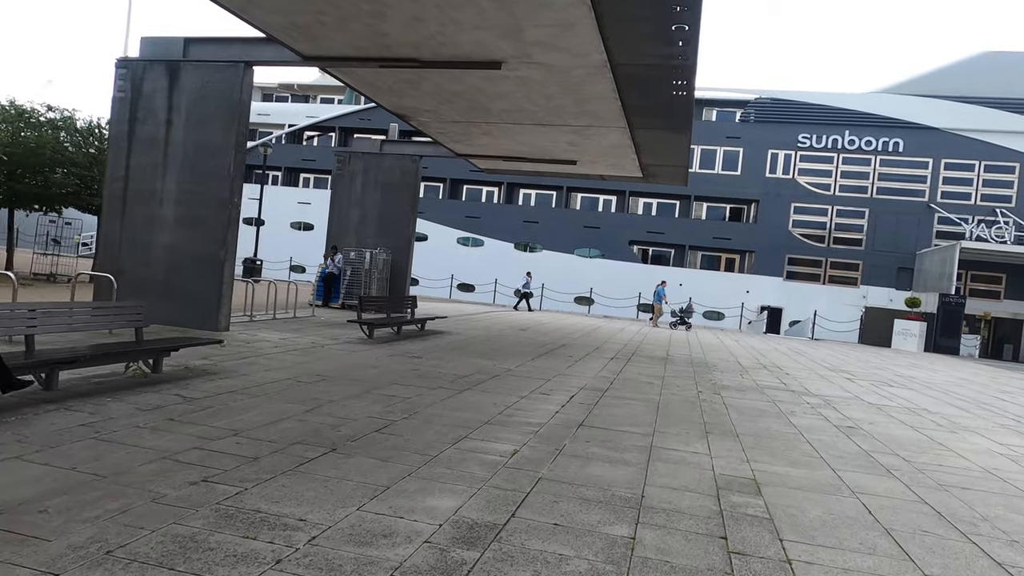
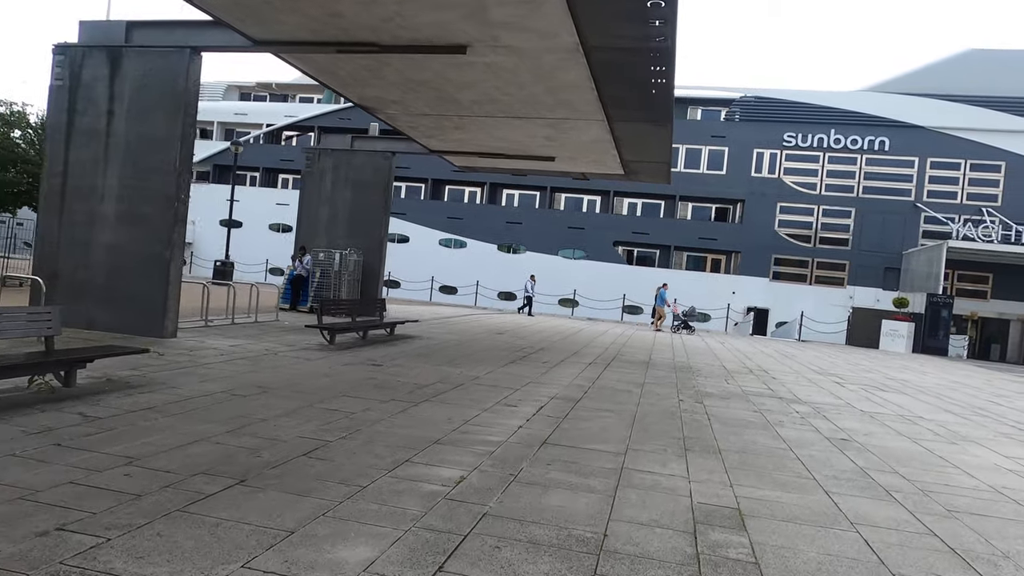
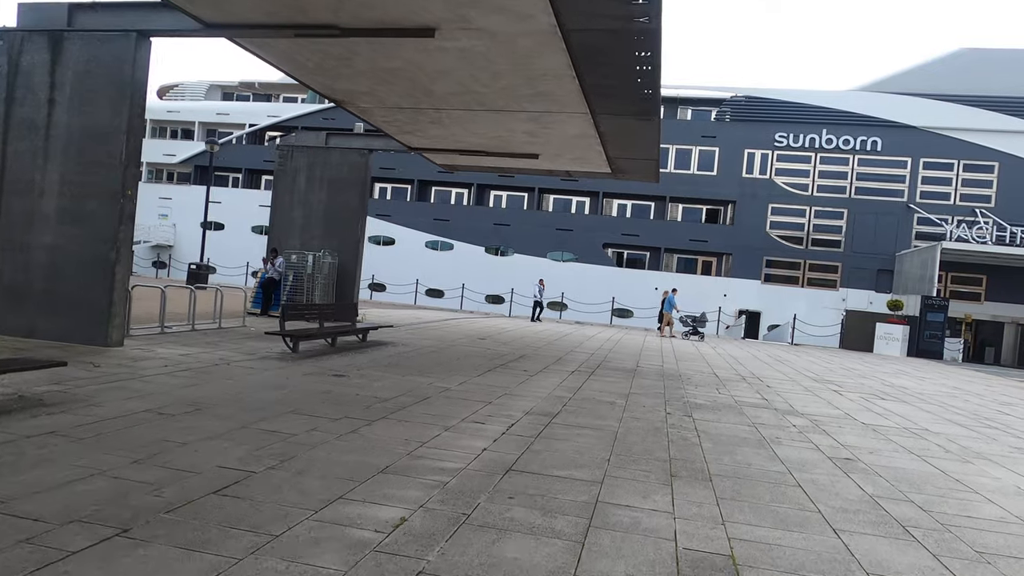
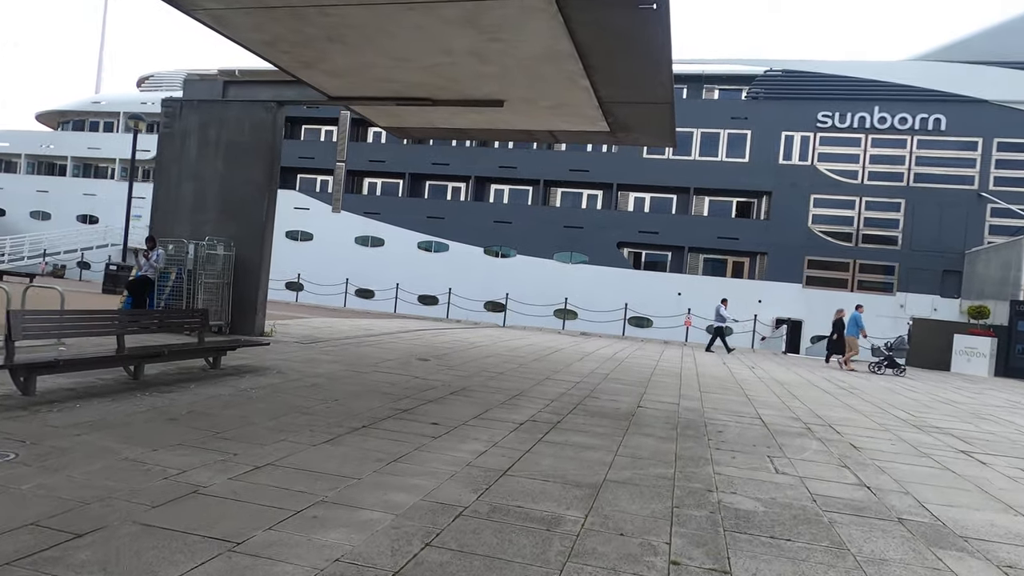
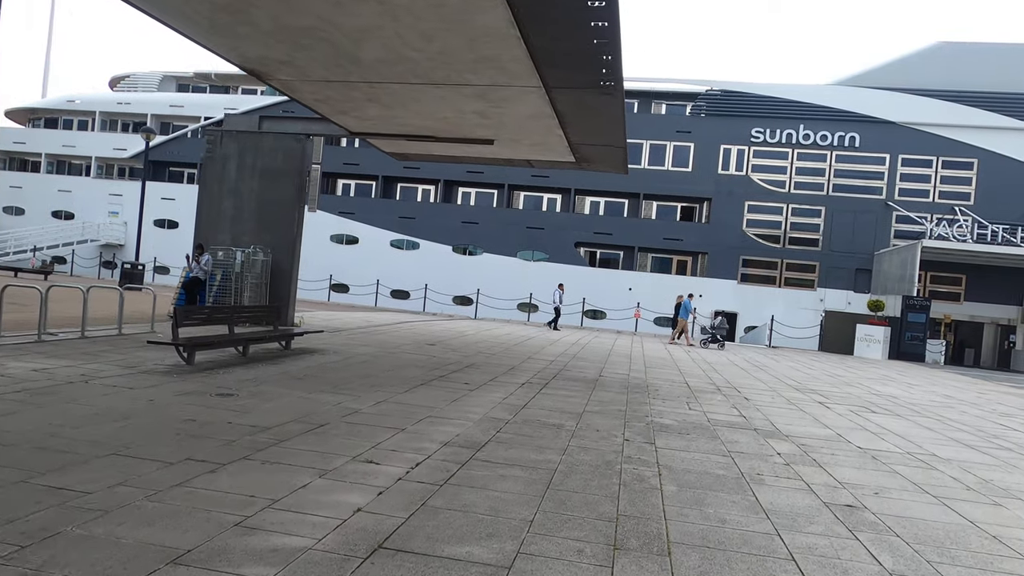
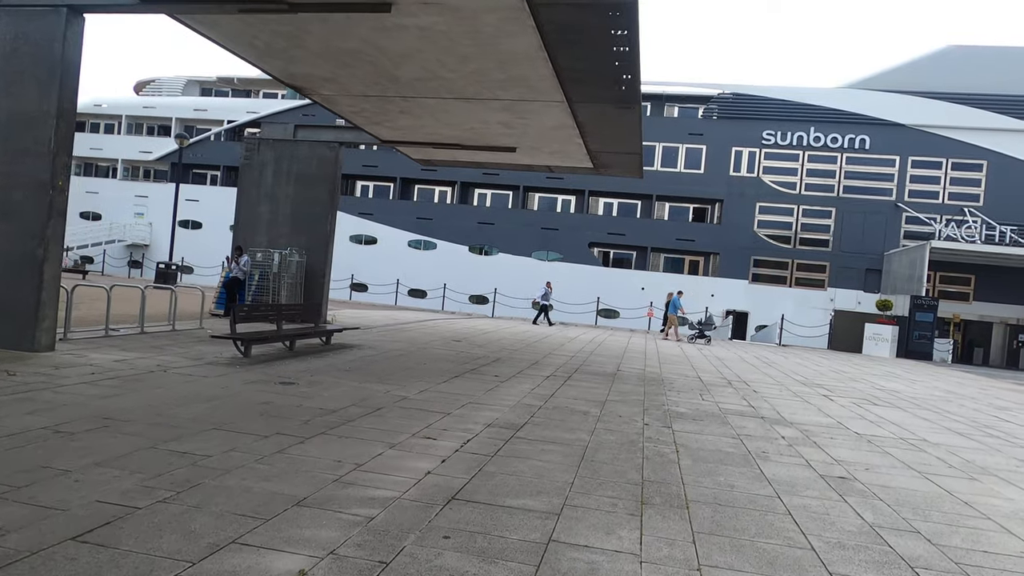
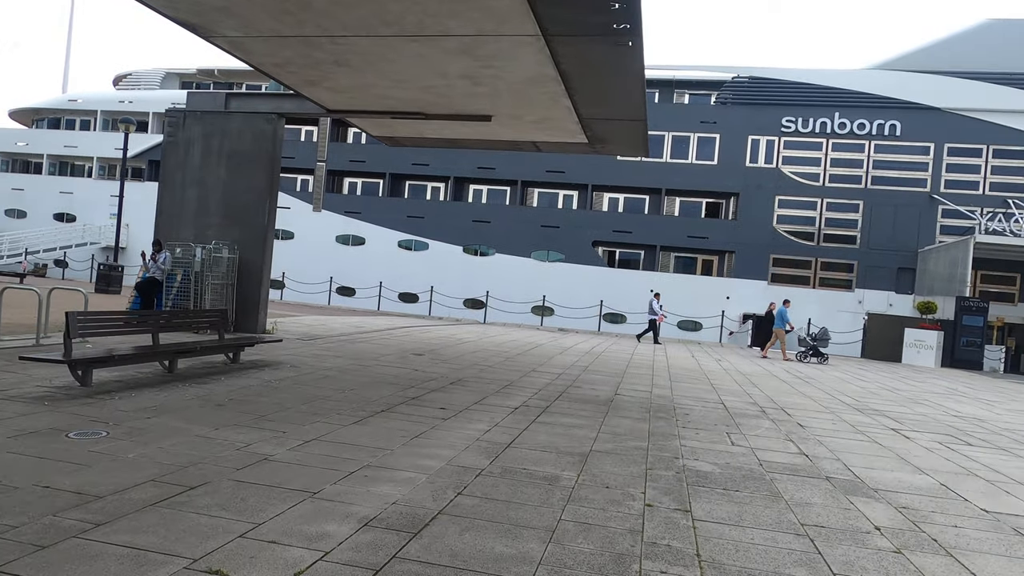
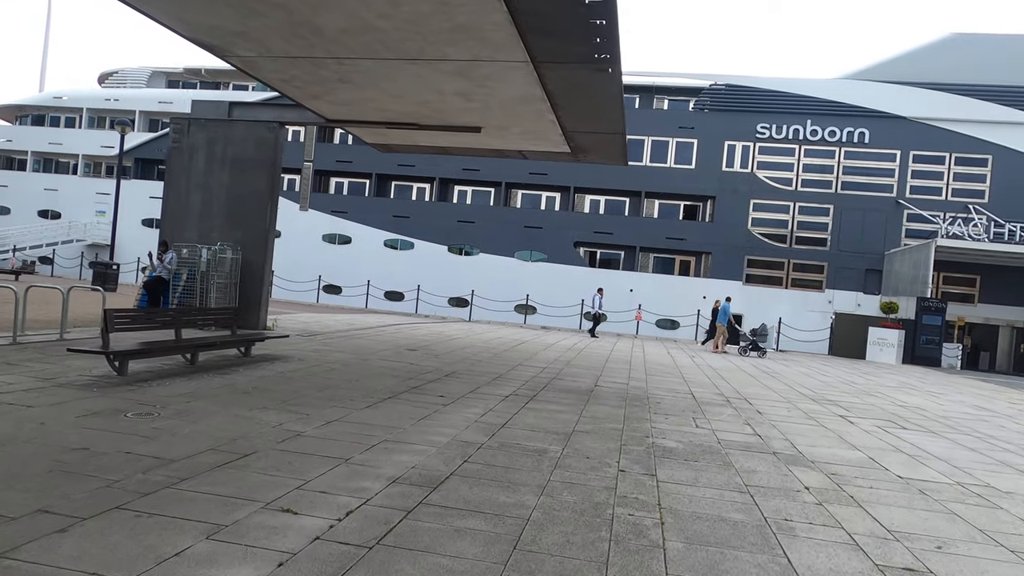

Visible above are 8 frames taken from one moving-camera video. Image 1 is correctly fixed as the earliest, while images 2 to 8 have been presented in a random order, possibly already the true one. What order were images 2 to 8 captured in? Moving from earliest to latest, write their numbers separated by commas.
2, 3, 6, 5, 8, 7, 4
